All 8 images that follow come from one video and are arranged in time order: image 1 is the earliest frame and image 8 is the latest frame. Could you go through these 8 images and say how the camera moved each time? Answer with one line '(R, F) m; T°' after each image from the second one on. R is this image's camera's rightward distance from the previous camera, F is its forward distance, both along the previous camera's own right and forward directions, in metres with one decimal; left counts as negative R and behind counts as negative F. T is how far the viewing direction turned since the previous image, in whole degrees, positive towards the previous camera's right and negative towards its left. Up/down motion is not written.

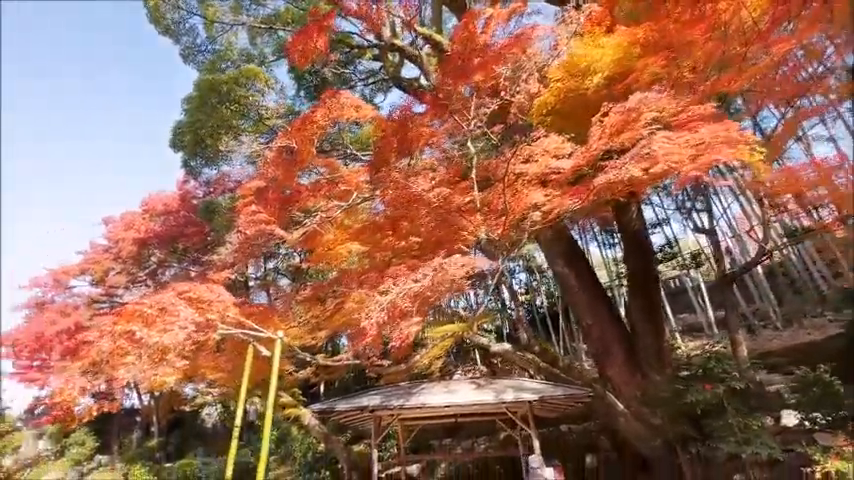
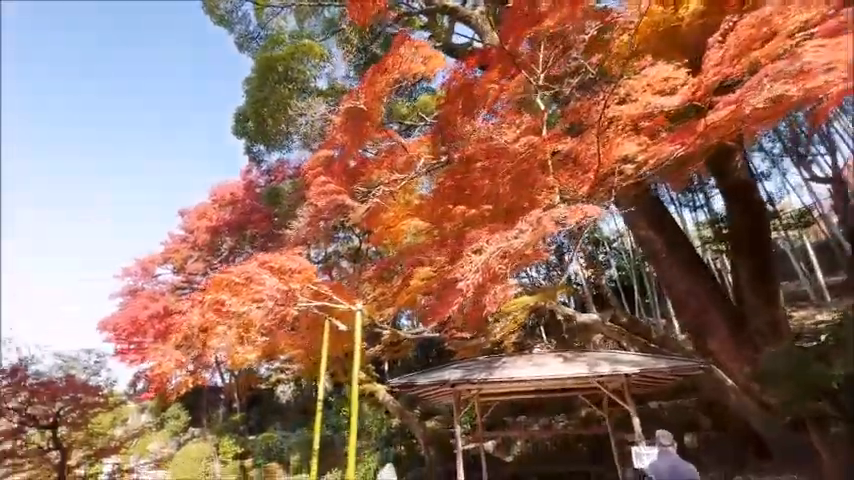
(-0.4, +0.4) m; -7°
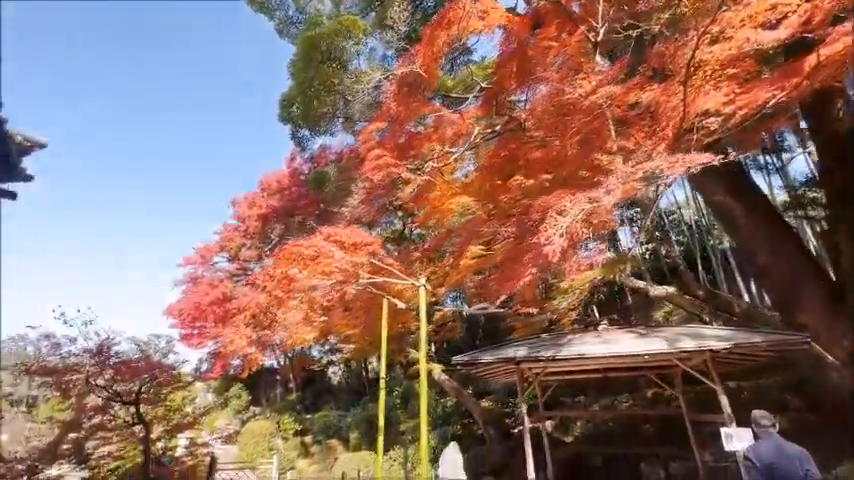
(-0.3, +0.2) m; -6°
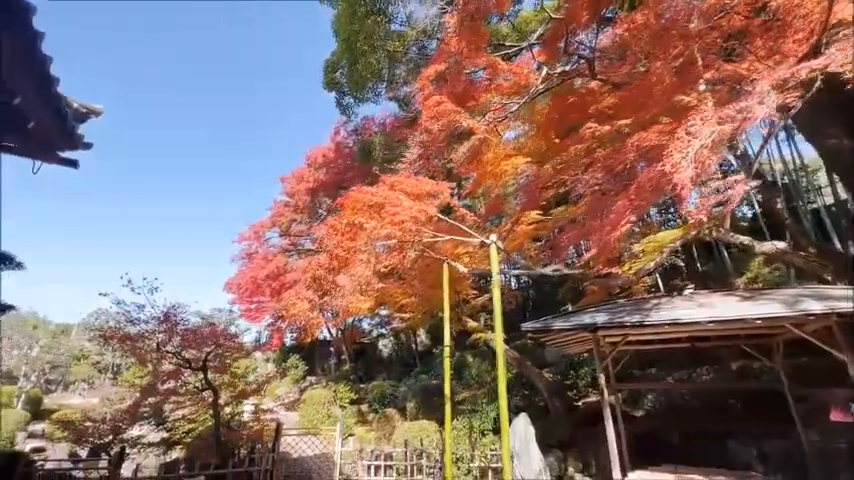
(-0.3, +0.4) m; -6°
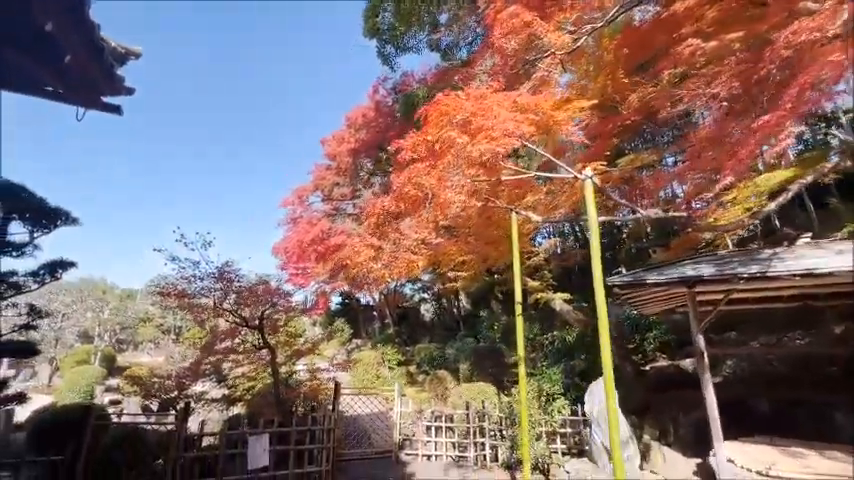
(-0.4, +0.5) m; -5°
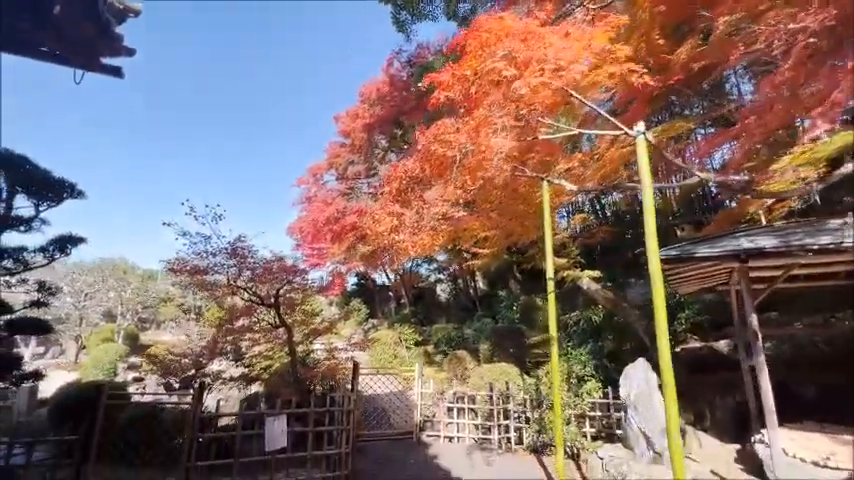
(-0.1, +0.4) m; -2°
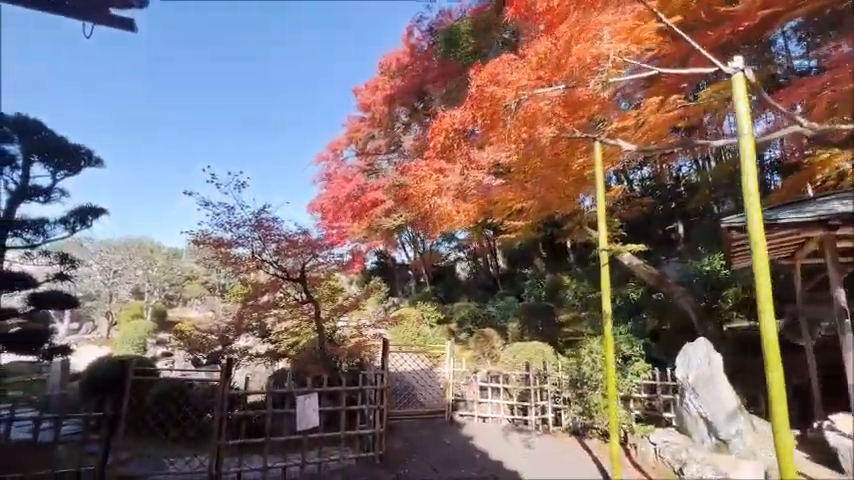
(-0.2, +0.4) m; -2°
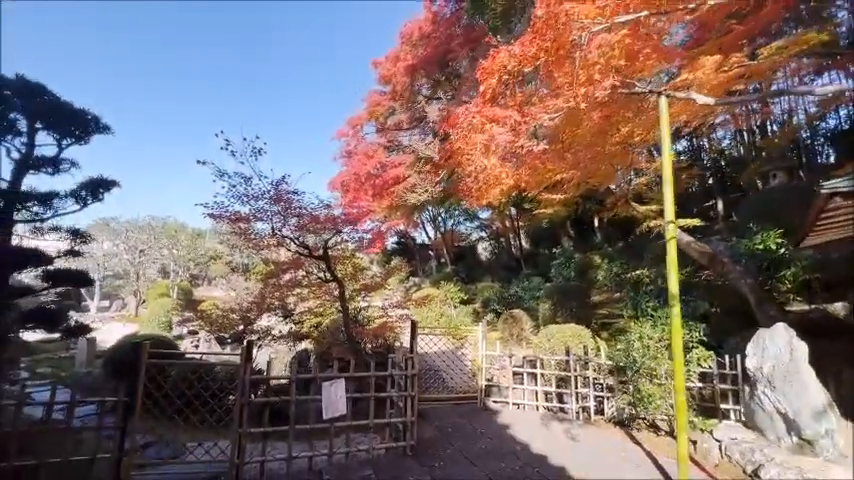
(-0.2, +0.5) m; -3°
